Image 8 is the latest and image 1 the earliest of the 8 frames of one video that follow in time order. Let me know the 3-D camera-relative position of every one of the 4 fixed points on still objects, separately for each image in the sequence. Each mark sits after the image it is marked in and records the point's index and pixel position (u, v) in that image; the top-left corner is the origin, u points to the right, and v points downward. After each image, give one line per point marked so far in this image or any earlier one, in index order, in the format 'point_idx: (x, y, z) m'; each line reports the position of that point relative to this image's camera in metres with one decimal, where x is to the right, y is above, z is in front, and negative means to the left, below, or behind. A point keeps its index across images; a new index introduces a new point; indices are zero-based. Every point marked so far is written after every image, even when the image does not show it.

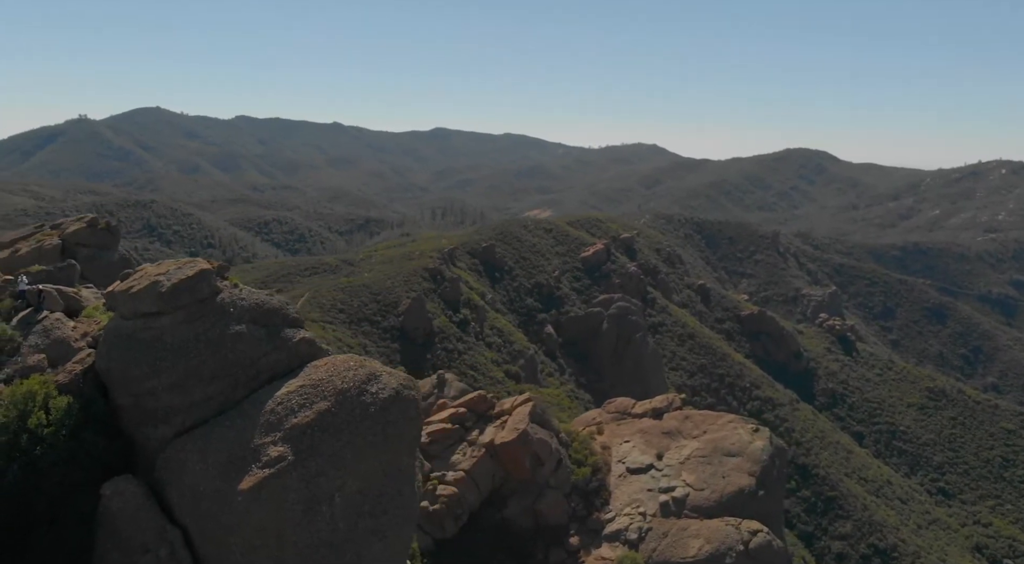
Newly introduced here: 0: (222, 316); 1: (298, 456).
0: (-4.9, -0.6, +14.9) m
1: (-3.2, -2.6, +13.2) m
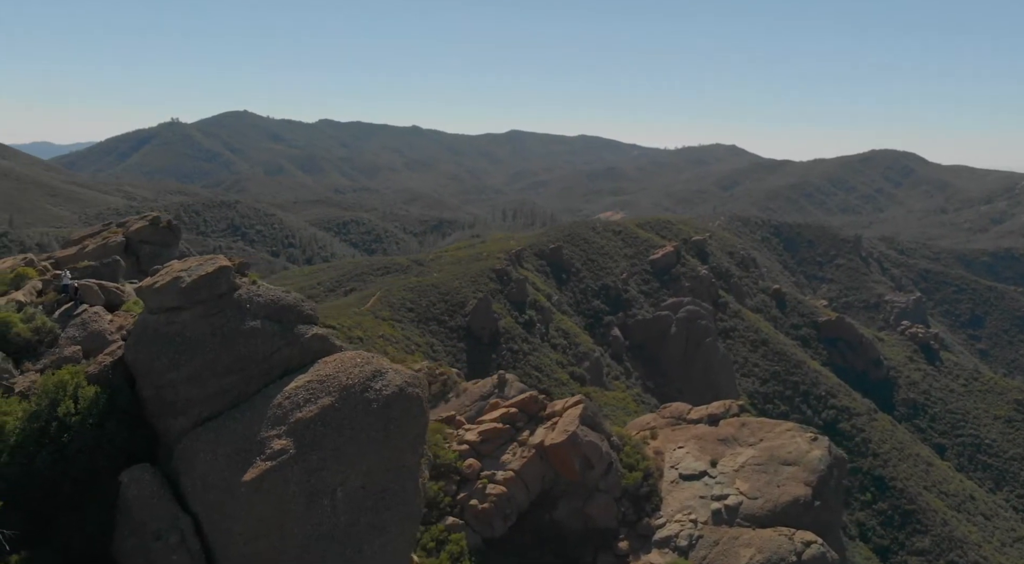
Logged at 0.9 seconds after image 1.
0: (-4.8, -0.5, +15.3) m
1: (-3.2, -2.5, +13.4) m
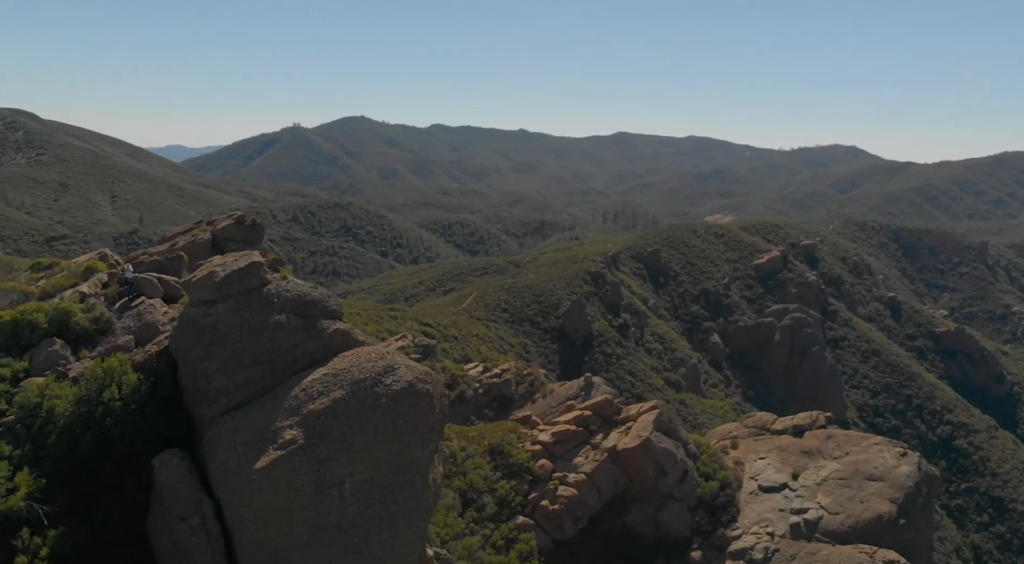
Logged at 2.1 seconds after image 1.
0: (-4.4, -0.4, +15.8) m
1: (-3.2, -2.5, +13.8) m
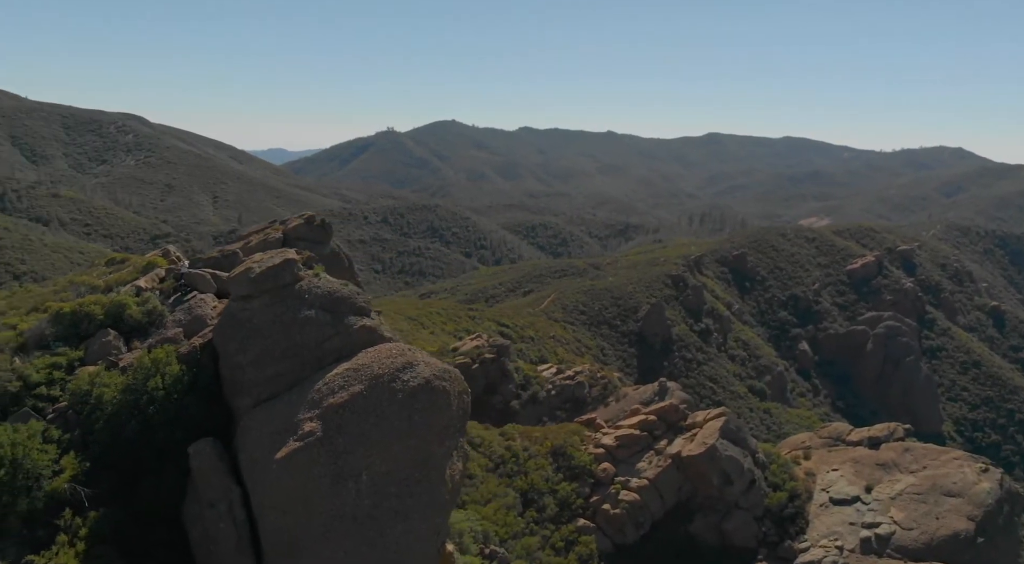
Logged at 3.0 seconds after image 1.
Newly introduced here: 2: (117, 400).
0: (-3.9, -0.3, +16.3) m
1: (-2.9, -2.4, +14.1) m
2: (-7.4, -2.2, +16.7) m
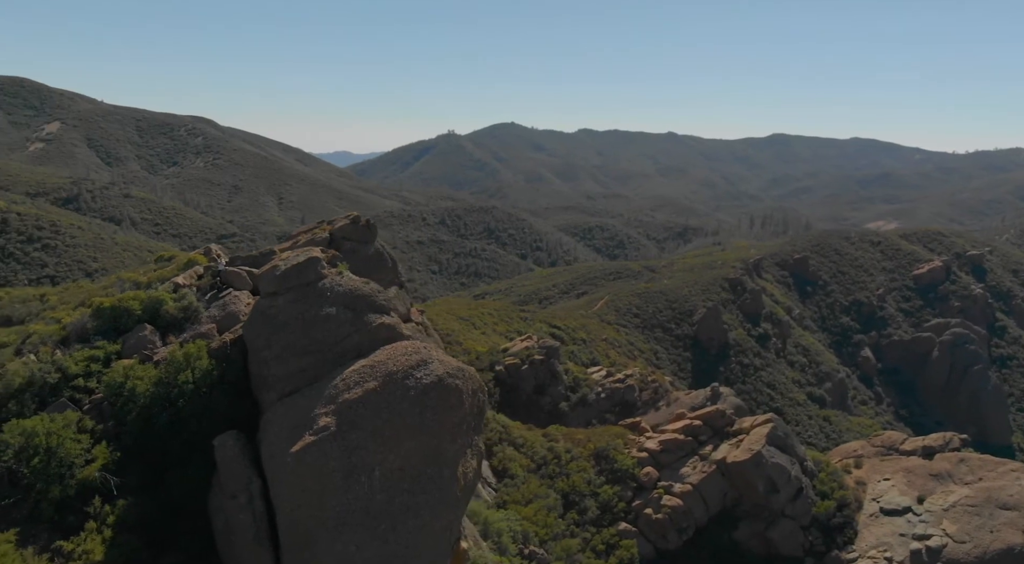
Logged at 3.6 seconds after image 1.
0: (-3.6, -0.3, +16.6) m
1: (-2.8, -2.4, +14.4) m
2: (-7.0, -2.1, +17.2) m
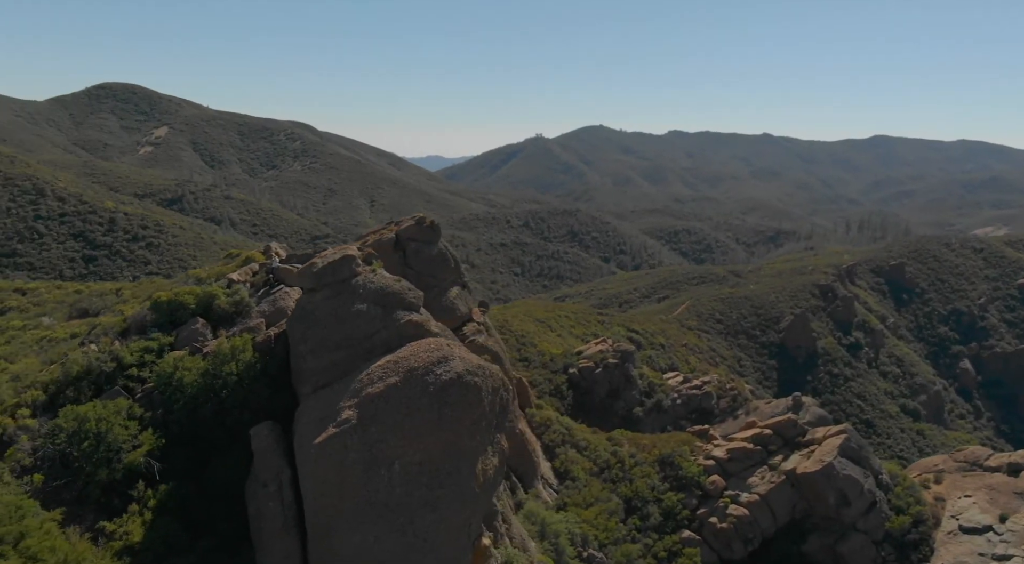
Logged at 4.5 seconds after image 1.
0: (-3.0, -0.2, +17.0) m
1: (-2.5, -2.3, +14.7) m
2: (-6.4, -2.0, +17.9) m
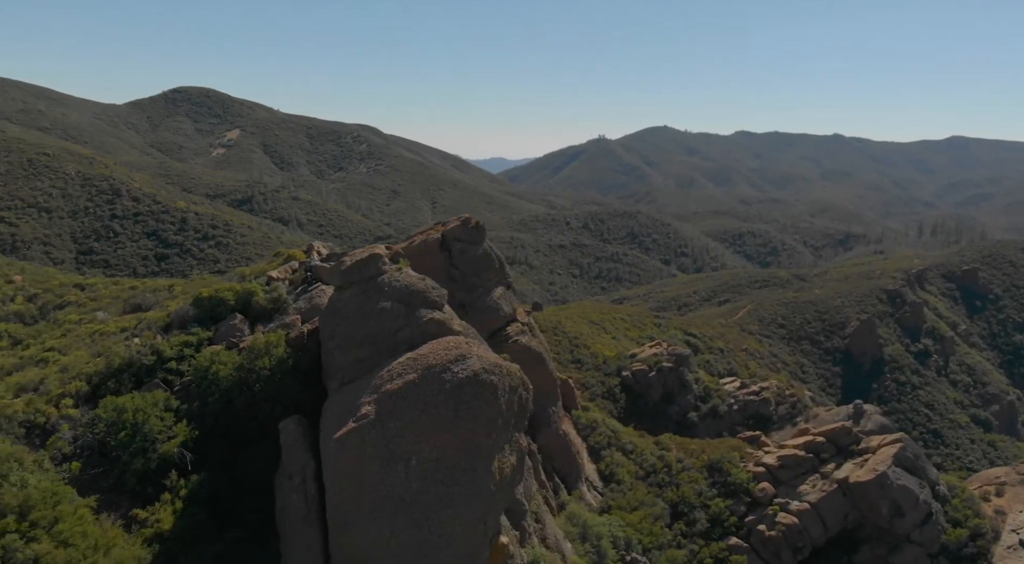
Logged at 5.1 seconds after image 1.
0: (-2.6, -0.2, +17.2) m
1: (-2.2, -2.3, +14.9) m
2: (-5.9, -2.0, +18.4) m
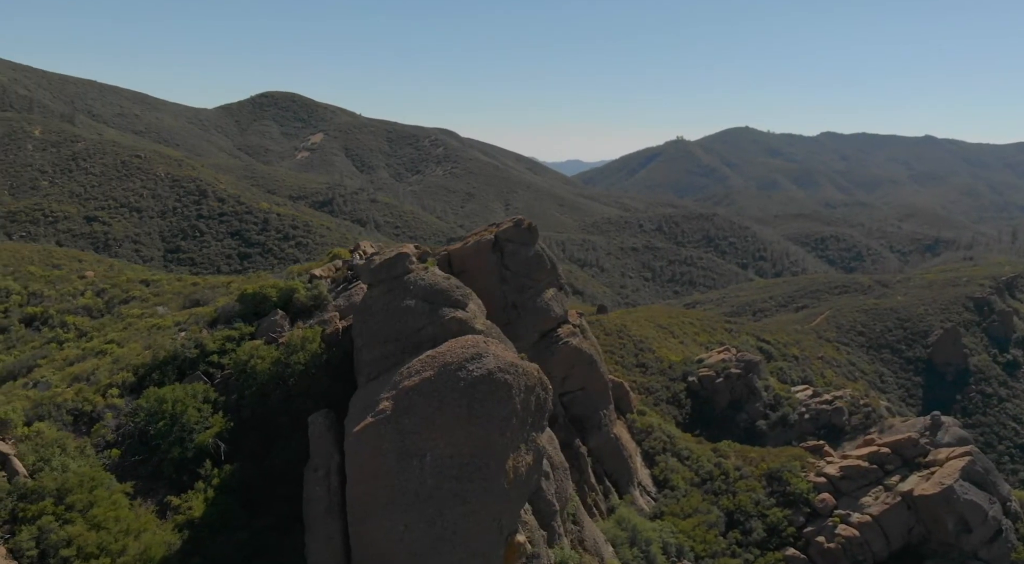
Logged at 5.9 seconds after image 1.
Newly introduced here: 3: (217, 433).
0: (-2.1, -0.2, +17.5) m
1: (-1.9, -2.2, +15.1) m
2: (-5.3, -1.9, +19.0) m
3: (-6.1, -3.1, +18.3) m
